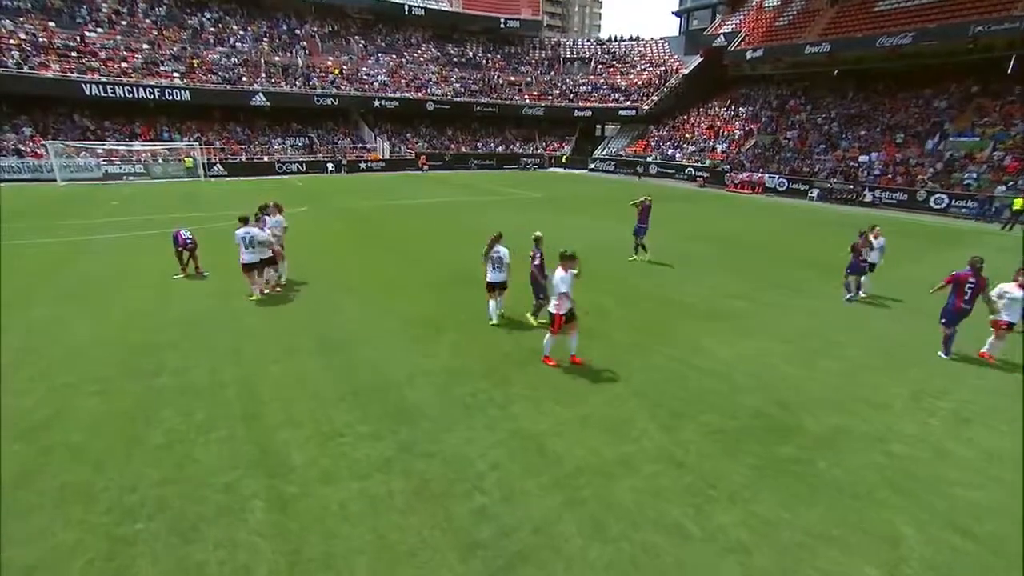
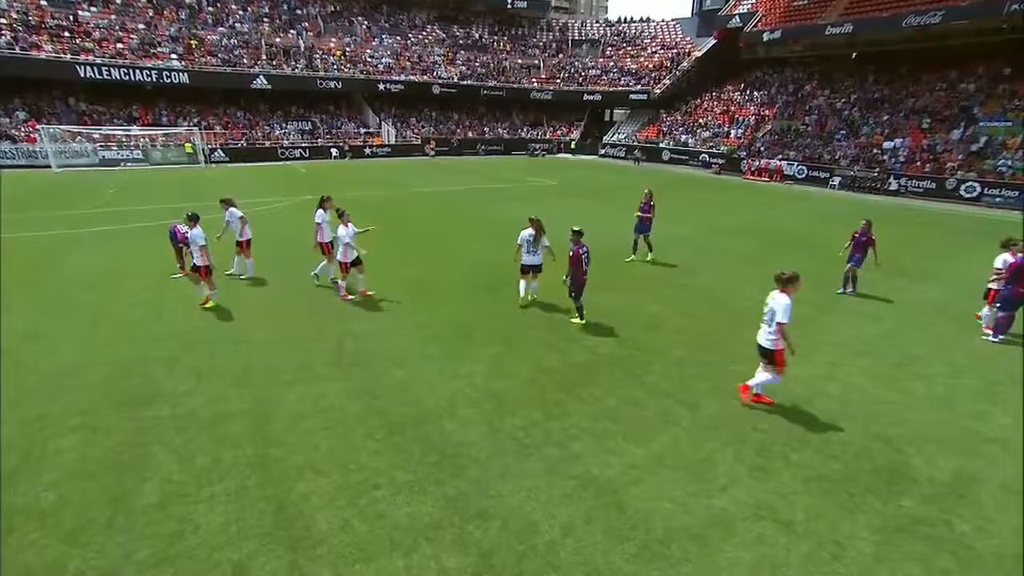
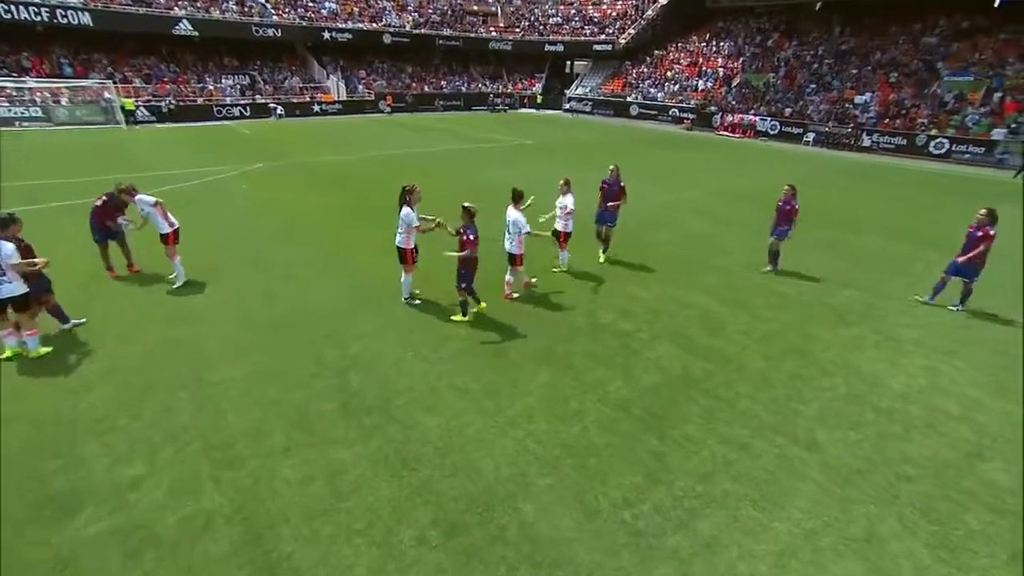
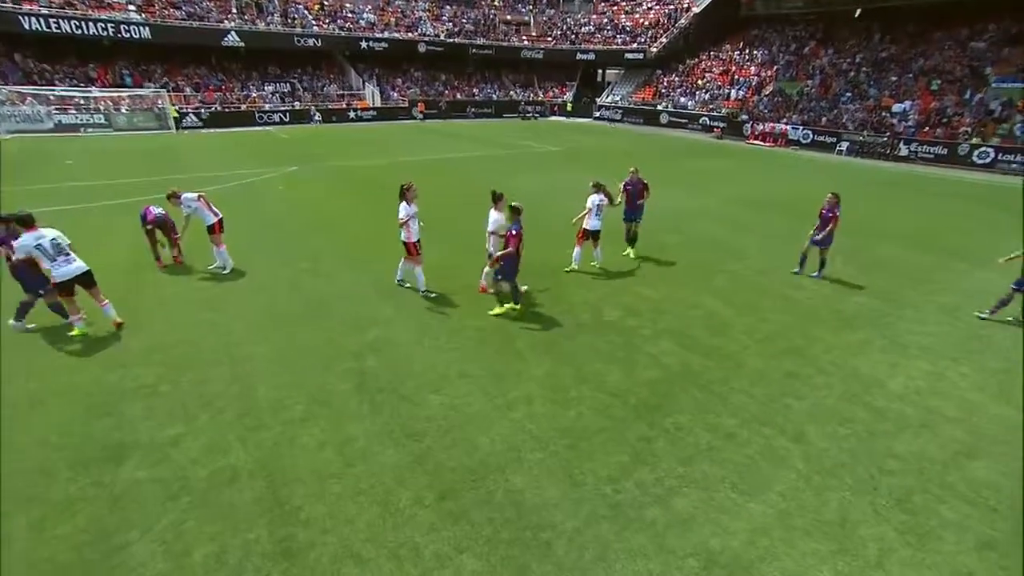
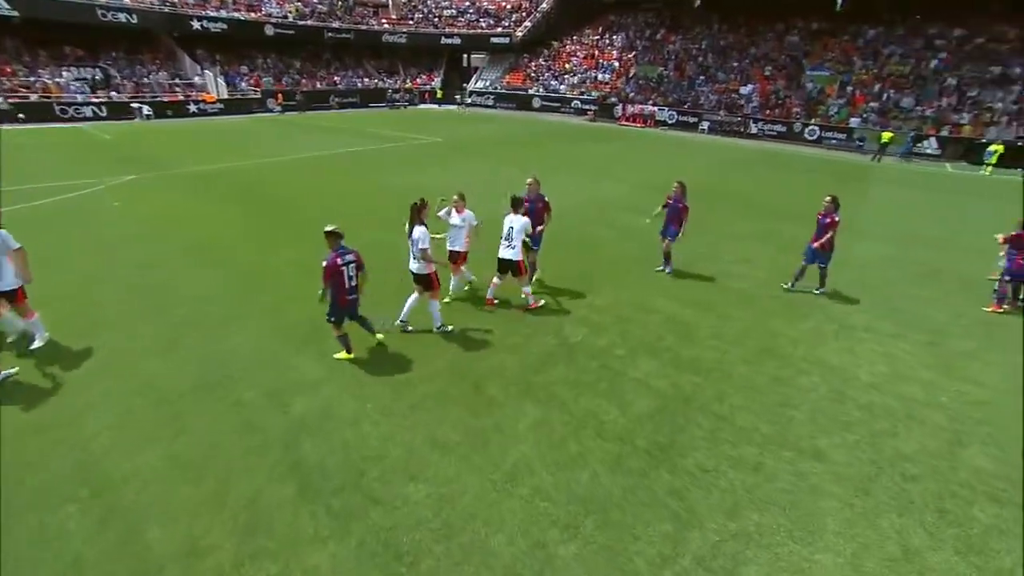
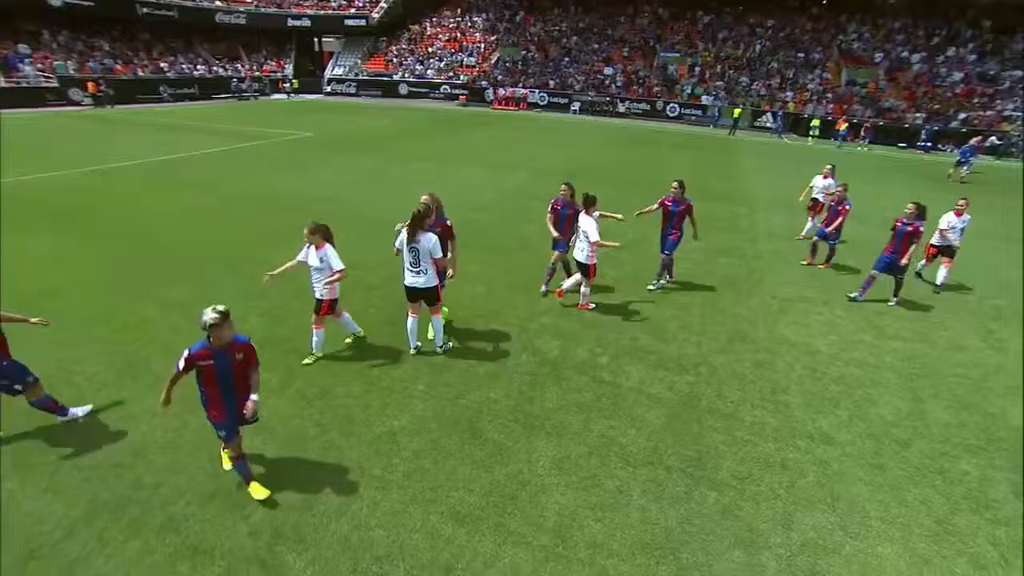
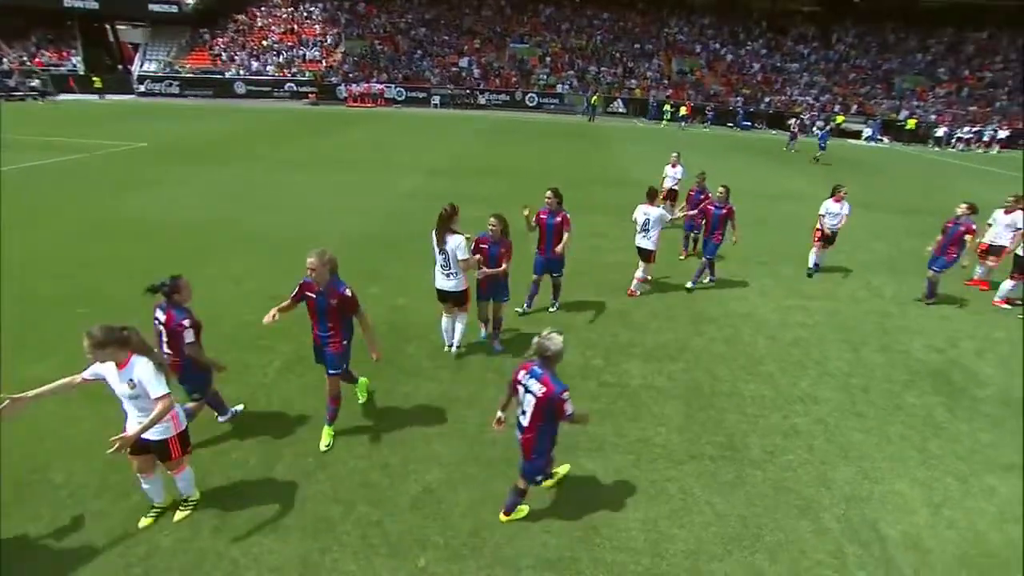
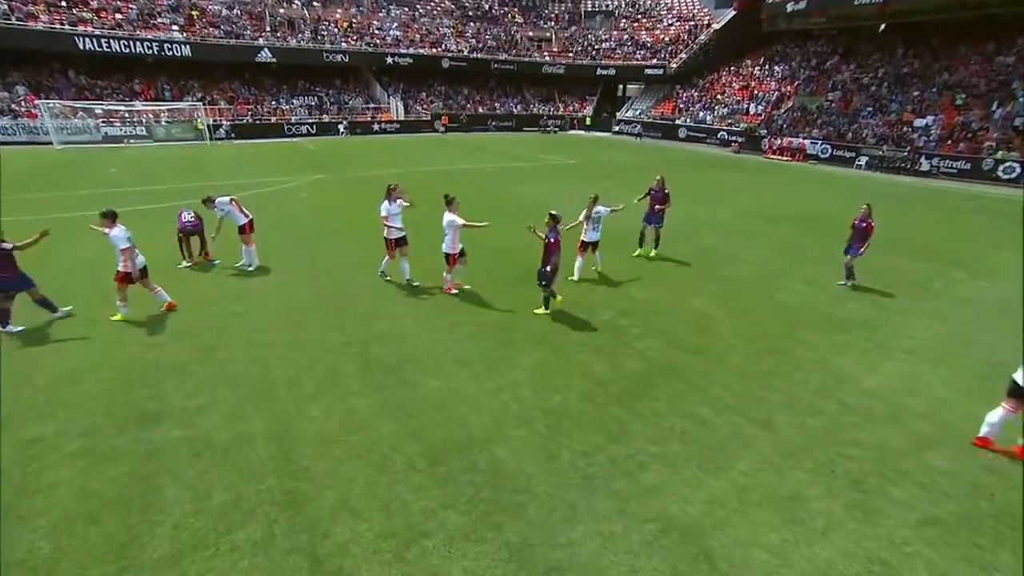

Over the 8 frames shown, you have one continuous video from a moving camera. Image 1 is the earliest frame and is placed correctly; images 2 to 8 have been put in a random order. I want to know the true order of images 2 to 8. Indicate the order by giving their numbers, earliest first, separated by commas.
2, 8, 4, 3, 5, 6, 7
